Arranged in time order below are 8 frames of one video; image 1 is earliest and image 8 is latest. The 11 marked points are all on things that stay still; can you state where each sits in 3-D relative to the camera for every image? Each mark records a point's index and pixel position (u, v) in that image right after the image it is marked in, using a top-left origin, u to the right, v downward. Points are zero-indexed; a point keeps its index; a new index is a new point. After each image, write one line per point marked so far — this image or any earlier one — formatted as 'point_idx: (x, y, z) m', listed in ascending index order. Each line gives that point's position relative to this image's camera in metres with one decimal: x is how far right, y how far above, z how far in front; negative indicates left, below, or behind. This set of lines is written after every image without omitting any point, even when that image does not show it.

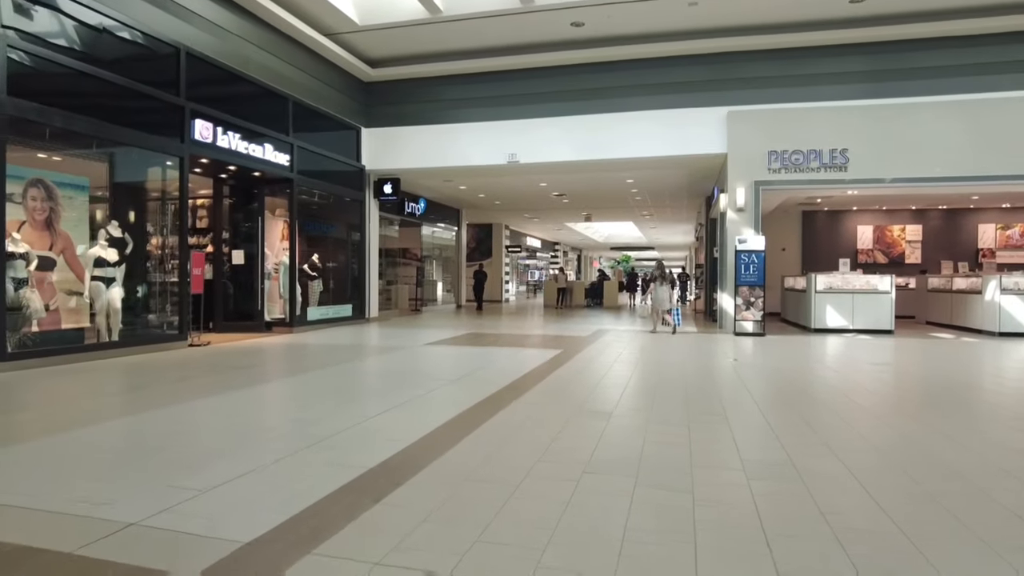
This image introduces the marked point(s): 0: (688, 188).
0: (+4.4, +2.5, +16.4) m
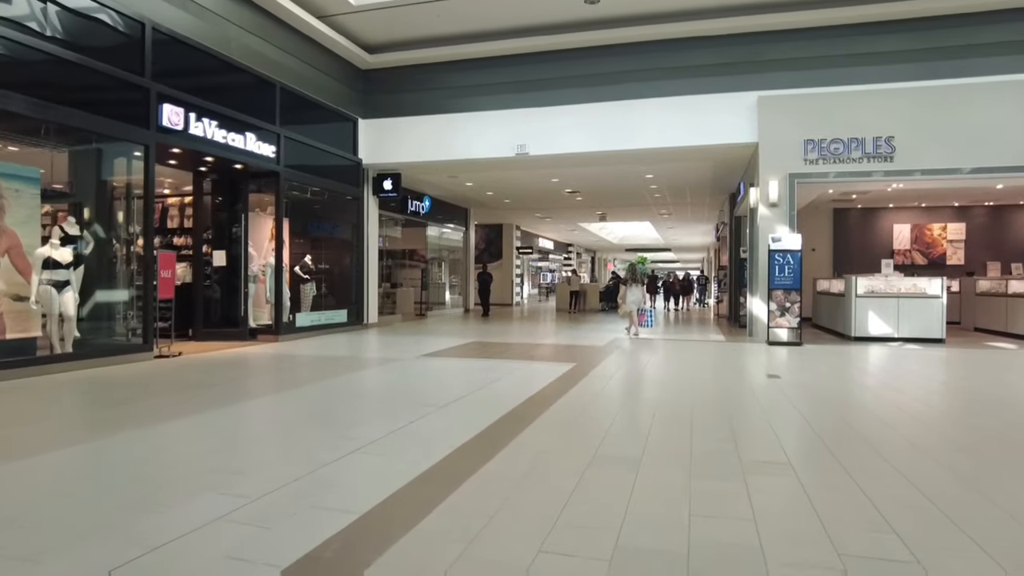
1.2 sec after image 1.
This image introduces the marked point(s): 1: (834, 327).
0: (+4.6, +2.4, +15.2) m
1: (+6.0, -0.7, +12.1) m
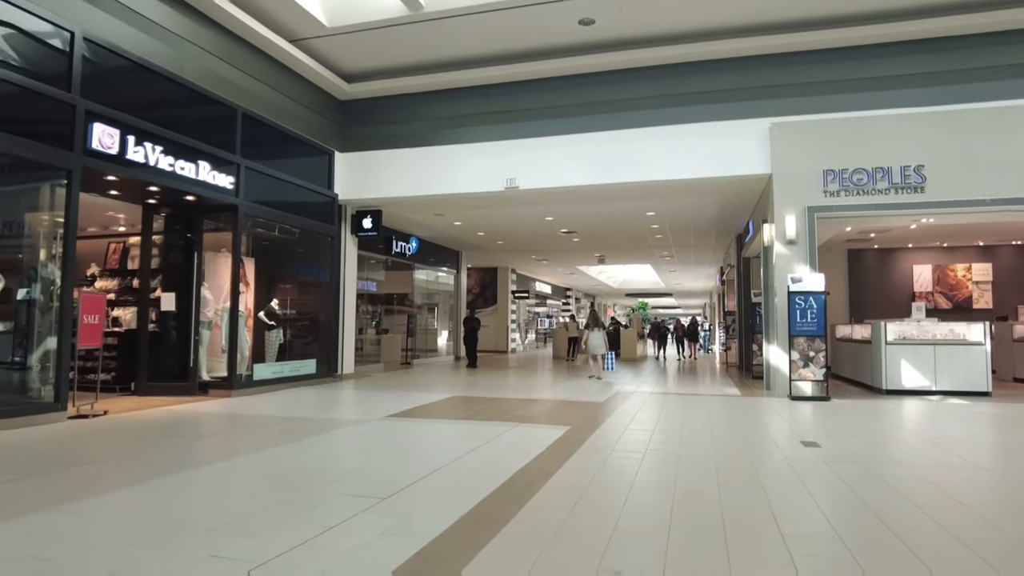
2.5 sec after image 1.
0: (+4.5, +1.4, +14.2) m
1: (+5.8, -1.5, +10.9) m
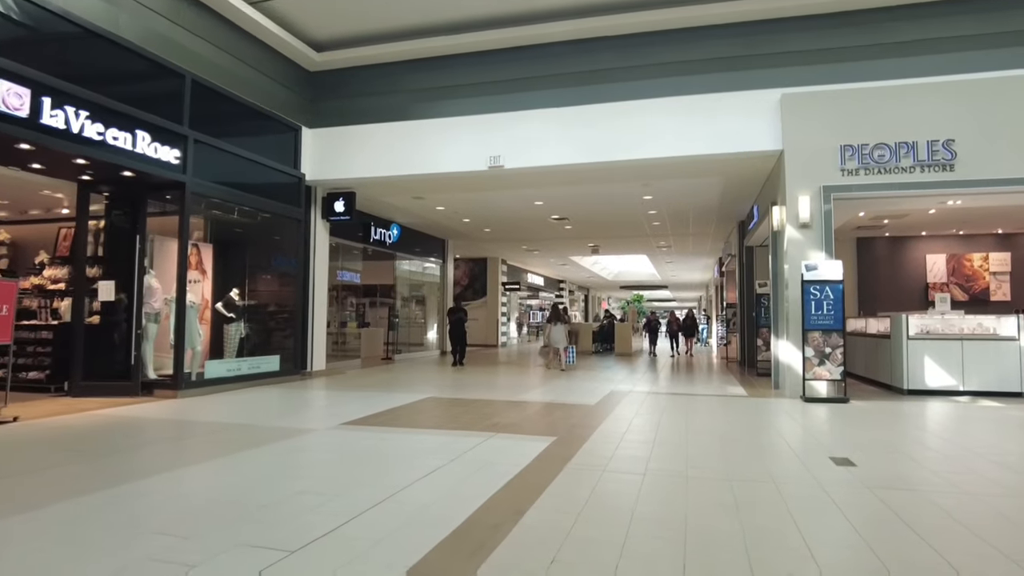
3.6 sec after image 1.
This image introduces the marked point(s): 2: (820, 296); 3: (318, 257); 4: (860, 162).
0: (+4.2, +1.6, +13.3) m
1: (+5.6, -1.3, +10.0) m
2: (+3.9, -0.1, +8.3) m
3: (-3.5, +0.6, +11.7) m
4: (+4.5, +1.6, +8.5) m
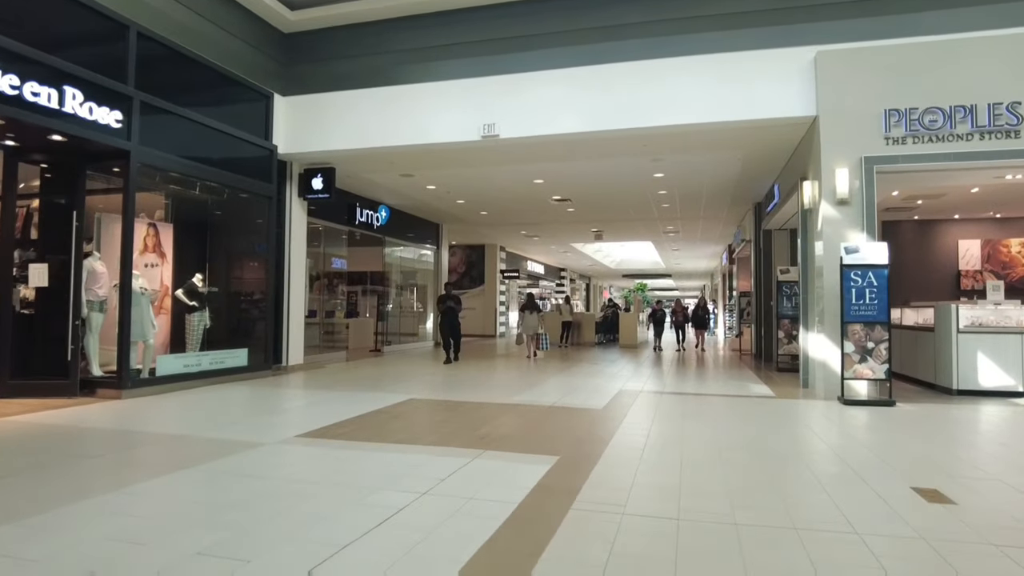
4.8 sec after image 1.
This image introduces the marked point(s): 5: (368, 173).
0: (+4.1, +1.9, +12.2) m
1: (+5.5, -1.1, +8.9) m
2: (+3.8, +0.1, +7.2) m
3: (-3.5, +0.8, +10.6) m
4: (+4.5, +1.8, +7.4) m
5: (-2.4, +1.9, +11.1) m
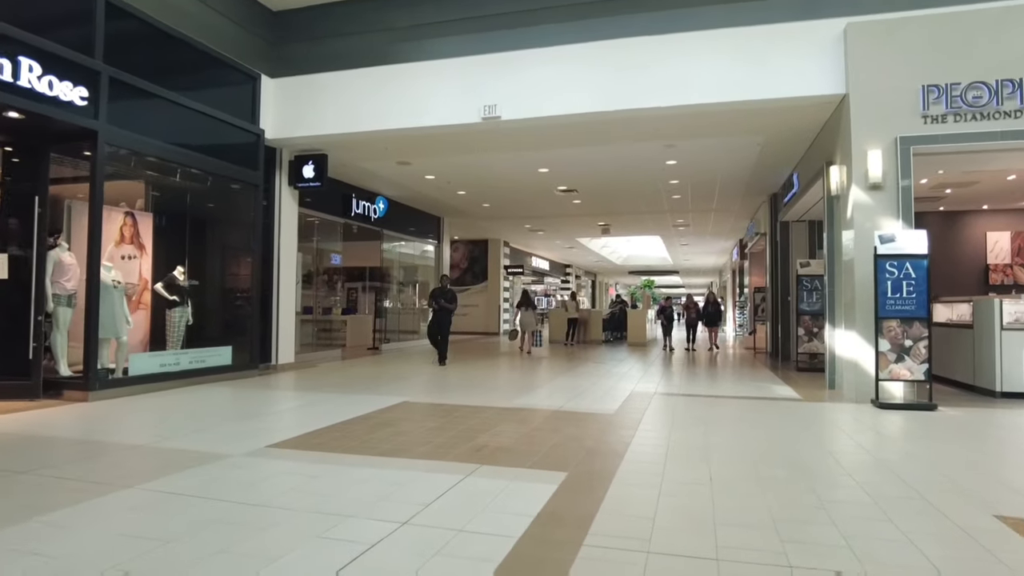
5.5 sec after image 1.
0: (+4.2, +2.0, +11.5) m
1: (+5.5, -1.1, +8.3) m
2: (+3.9, +0.1, +6.6) m
3: (-3.5, +0.9, +10.0) m
4: (+4.5, +1.9, +6.7) m
5: (-2.4, +2.0, +10.5) m
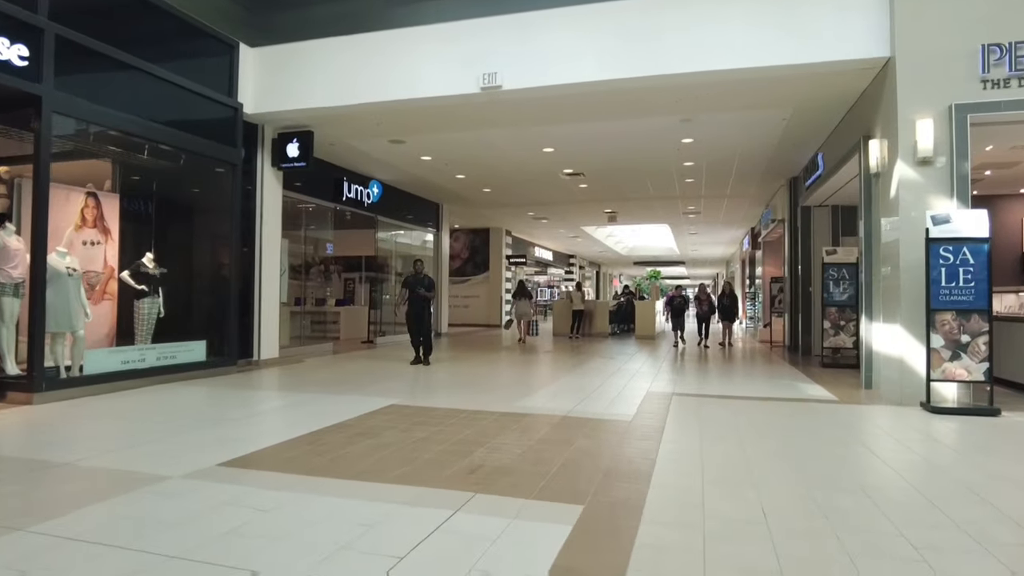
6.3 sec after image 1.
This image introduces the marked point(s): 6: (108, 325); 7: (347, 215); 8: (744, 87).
0: (+4.2, +2.1, +10.7) m
1: (+5.6, -0.9, +7.5) m
2: (+3.9, +0.2, +5.8) m
3: (-3.4, +1.0, +9.3) m
4: (+4.5, +2.0, +5.9) m
5: (-2.3, +2.2, +9.7) m
6: (-4.5, -0.4, +7.3) m
7: (-3.3, +1.5, +13.0) m
8: (+2.6, +2.2, +7.3) m
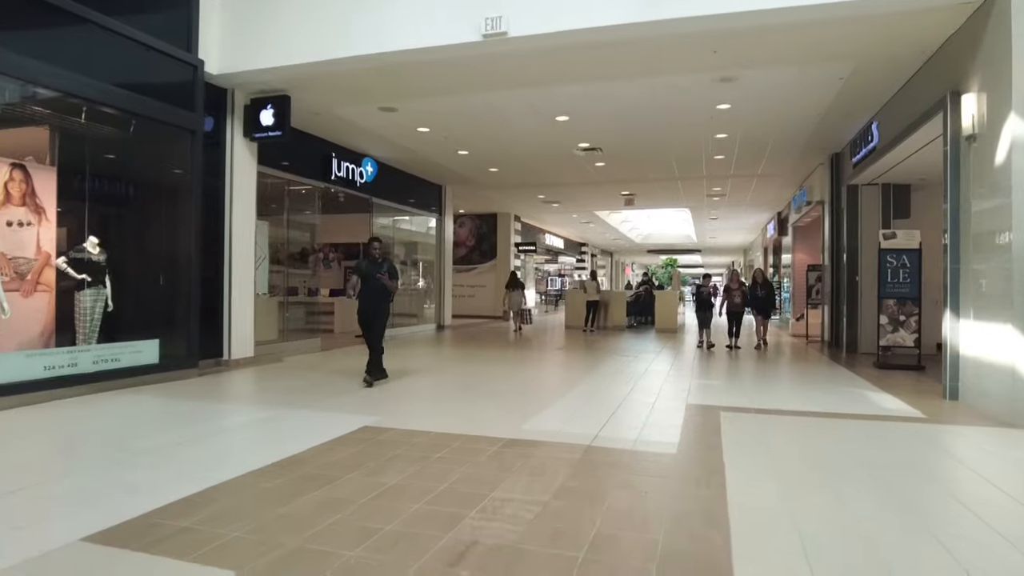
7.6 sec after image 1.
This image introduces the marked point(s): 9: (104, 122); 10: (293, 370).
0: (+4.4, +2.3, +9.4) m
1: (+5.6, -0.8, +6.2) m
2: (+3.9, +0.3, +4.5) m
3: (-3.3, +1.2, +8.1) m
4: (+4.6, +2.0, +4.6) m
5: (-2.2, +2.3, +8.4) m
6: (-4.4, -0.3, +6.1) m
7: (-3.1, +1.7, +11.8) m
8: (+2.7, +2.3, +6.0) m
9: (-4.0, +1.6, +6.5) m
10: (-2.7, -1.0, +8.2) m
